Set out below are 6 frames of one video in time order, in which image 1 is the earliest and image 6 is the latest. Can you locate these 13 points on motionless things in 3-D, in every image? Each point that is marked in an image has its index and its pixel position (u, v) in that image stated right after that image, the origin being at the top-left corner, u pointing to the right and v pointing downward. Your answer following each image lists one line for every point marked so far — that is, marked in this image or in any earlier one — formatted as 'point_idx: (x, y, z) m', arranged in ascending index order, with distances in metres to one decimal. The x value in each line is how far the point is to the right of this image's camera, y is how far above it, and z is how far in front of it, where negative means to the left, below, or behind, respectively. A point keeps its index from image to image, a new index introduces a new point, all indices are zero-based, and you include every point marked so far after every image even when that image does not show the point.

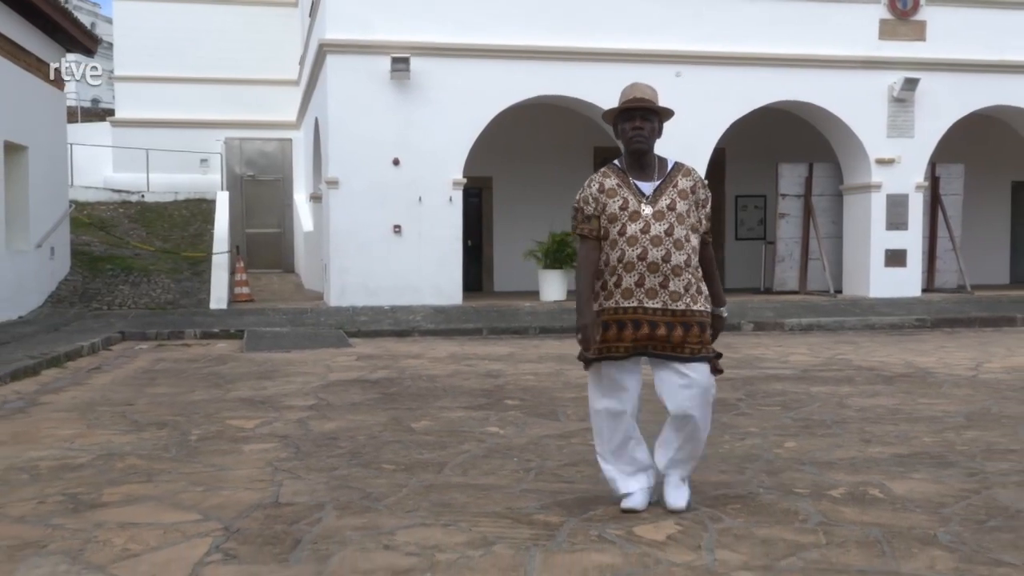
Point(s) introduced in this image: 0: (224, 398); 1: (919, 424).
0: (-1.9, -0.7, +6.9) m
1: (+2.0, -0.7, +5.2) m
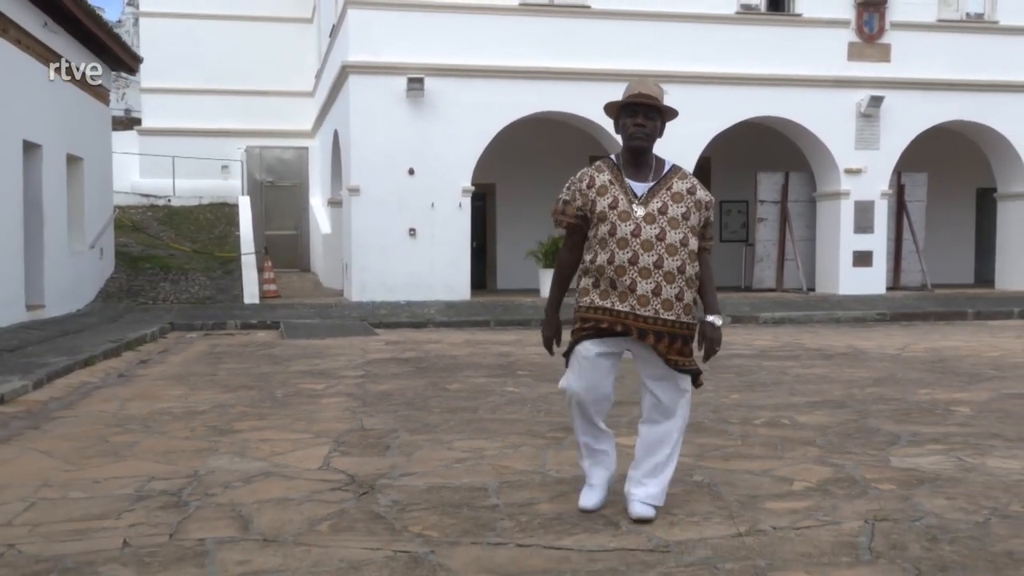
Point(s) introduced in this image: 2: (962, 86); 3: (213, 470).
0: (-1.8, -0.7, +8.5) m
1: (+2.1, -0.6, +6.8) m
2: (+7.0, +3.1, +16.1) m
3: (-1.3, -0.8, +4.5) m
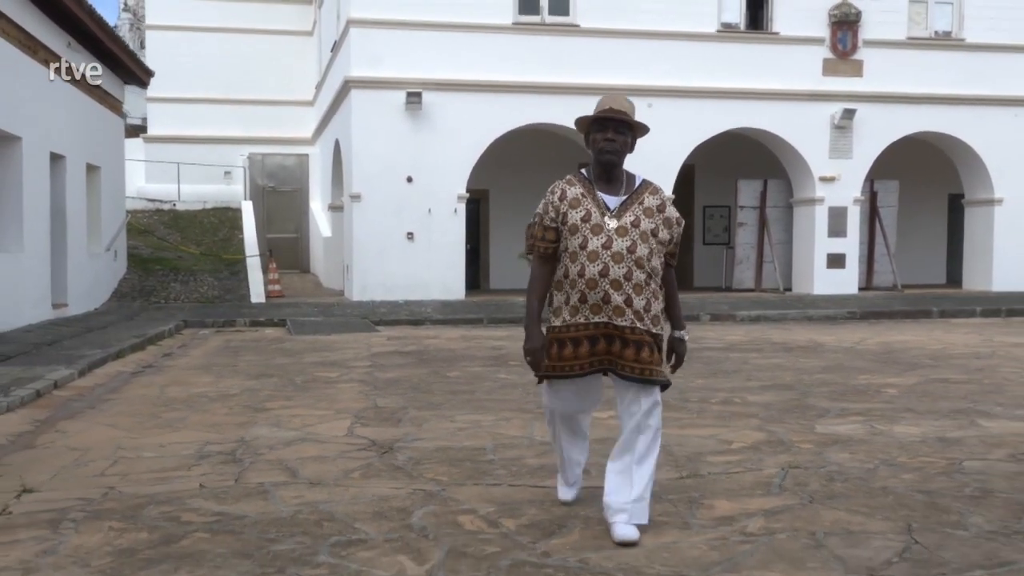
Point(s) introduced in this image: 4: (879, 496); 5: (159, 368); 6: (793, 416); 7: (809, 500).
0: (-1.9, -0.7, +9.4) m
1: (+2.1, -0.6, +7.7) m
2: (+6.9, +3.1, +17.1) m
3: (-1.3, -0.8, +5.4) m
4: (+1.3, -0.7, +3.8) m
5: (-3.1, -0.7, +8.9) m
6: (+1.5, -0.7, +5.6) m
7: (+1.1, -0.8, +3.7) m
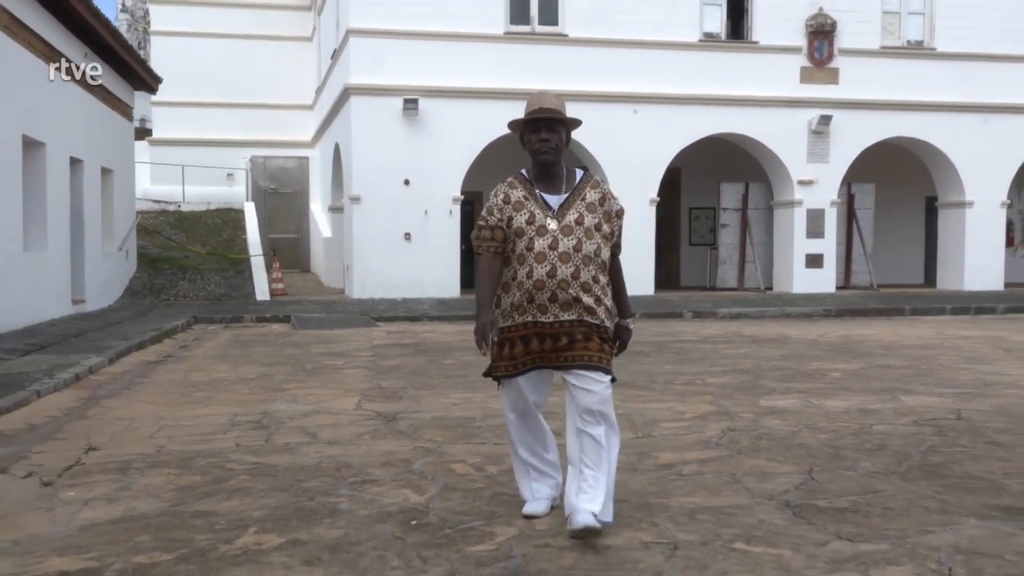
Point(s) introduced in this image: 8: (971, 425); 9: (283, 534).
0: (-2.0, -0.6, +10.2) m
1: (+2.0, -0.6, +8.6) m
2: (+6.8, +3.2, +17.9) m
3: (-1.4, -0.7, +6.2) m
4: (+1.3, -0.7, +4.6) m
5: (-3.1, -0.7, +9.8) m
6: (+1.4, -0.7, +6.4) m
7: (+1.0, -0.7, +4.5) m
8: (+2.3, -0.7, +5.1) m
9: (-0.8, -0.8, +3.4) m
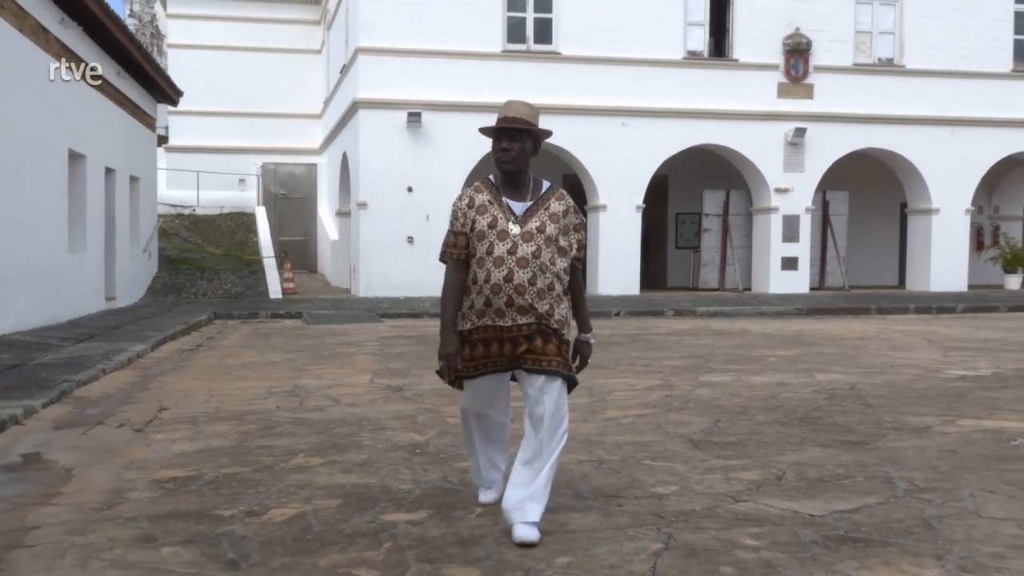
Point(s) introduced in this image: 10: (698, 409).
0: (-2.1, -0.6, +11.5) m
1: (+1.9, -0.6, +9.9) m
2: (+6.7, +3.1, +19.3) m
3: (-1.5, -0.7, +7.5) m
4: (+1.1, -0.7, +5.9) m
5: (-3.3, -0.6, +11.1) m
6: (+1.3, -0.6, +7.8) m
7: (+0.9, -0.7, +5.9) m
8: (+2.2, -0.7, +6.5) m
9: (-0.9, -0.8, +4.8) m
10: (+1.1, -0.7, +5.9) m
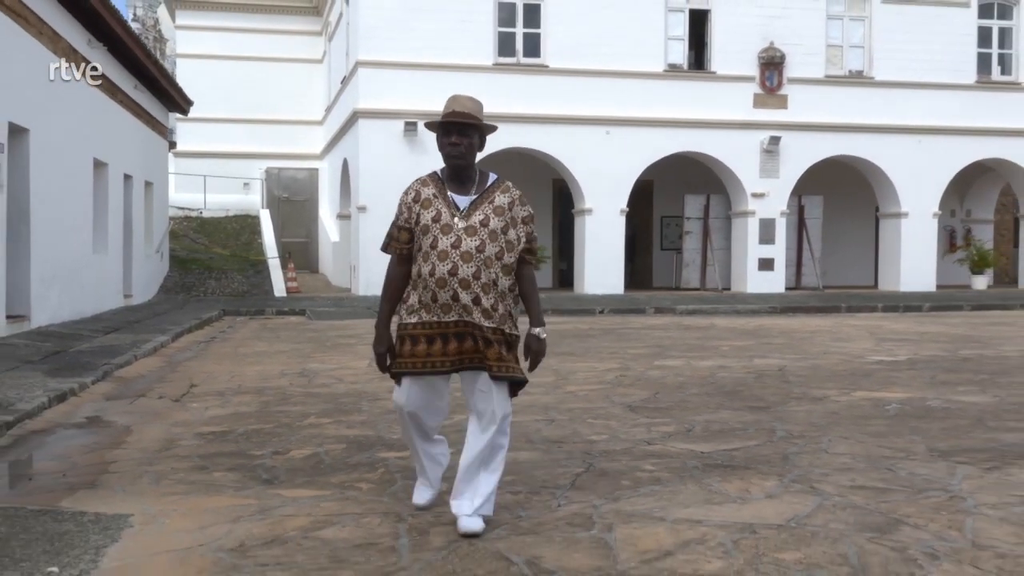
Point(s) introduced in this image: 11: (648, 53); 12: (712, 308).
0: (-2.3, -0.6, +12.7) m
1: (+1.7, -0.5, +11.1) m
2: (+6.5, +3.1, +20.4) m
3: (-1.7, -0.7, +8.7) m
4: (+1.0, -0.7, +7.1) m
5: (-3.4, -0.6, +12.3) m
6: (+1.2, -0.6, +8.9) m
7: (+0.7, -0.7, +7.0) m
8: (+2.0, -0.6, +7.6) m
9: (-1.0, -0.7, +5.9) m
10: (+0.9, -0.7, +7.0) m
11: (+2.5, +4.4, +19.6) m
12: (+3.4, -0.3, +18.1) m
